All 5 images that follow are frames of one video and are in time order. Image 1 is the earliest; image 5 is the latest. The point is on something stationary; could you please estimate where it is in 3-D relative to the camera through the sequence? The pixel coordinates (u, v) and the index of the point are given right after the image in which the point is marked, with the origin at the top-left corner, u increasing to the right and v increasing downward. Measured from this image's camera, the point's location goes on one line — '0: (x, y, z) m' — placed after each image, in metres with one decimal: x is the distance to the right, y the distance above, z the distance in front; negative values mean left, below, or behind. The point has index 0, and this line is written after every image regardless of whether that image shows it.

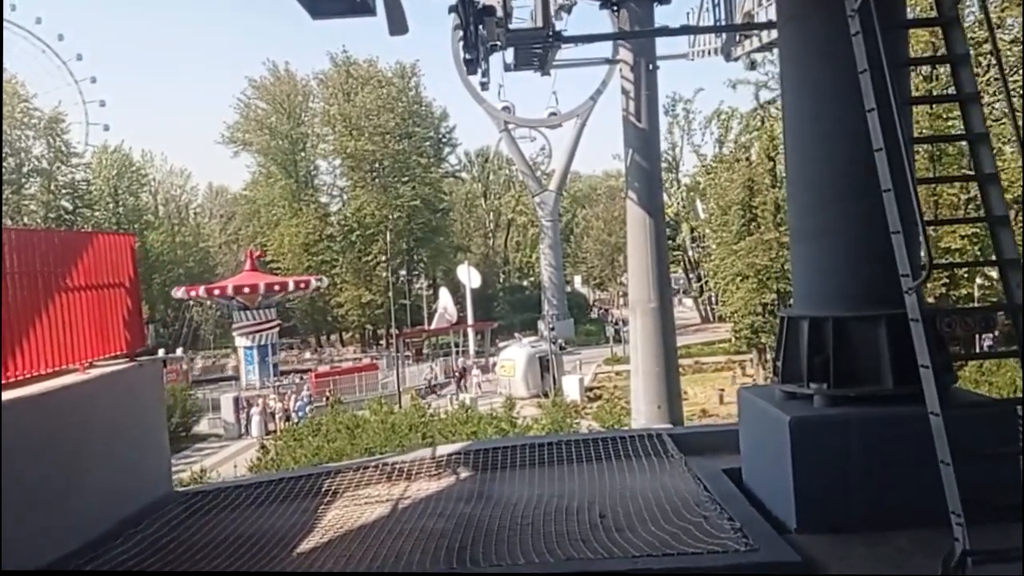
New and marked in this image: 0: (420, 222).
0: (-1.2, +0.9, +11.8) m
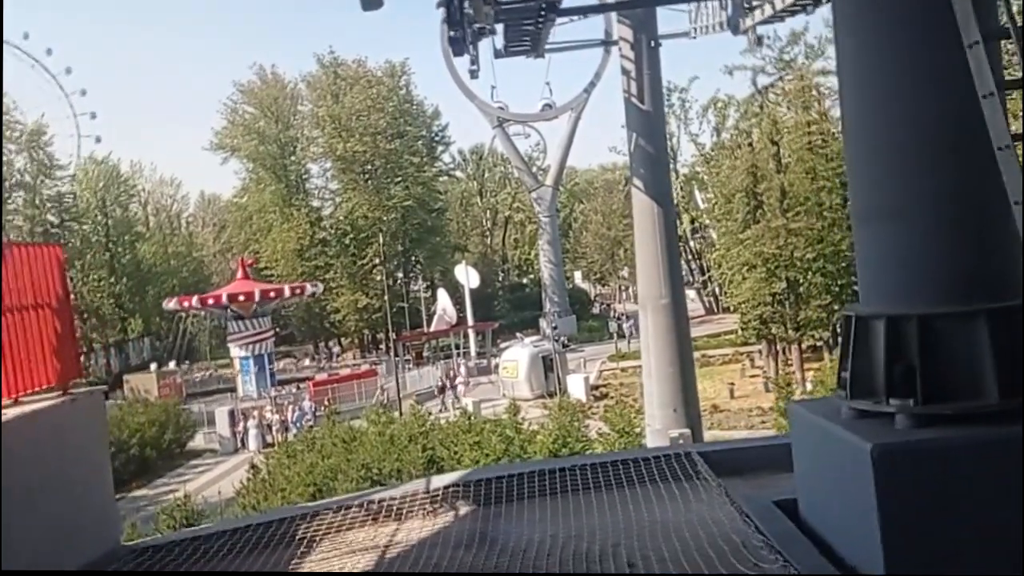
0: (-1.3, +0.9, +11.5) m
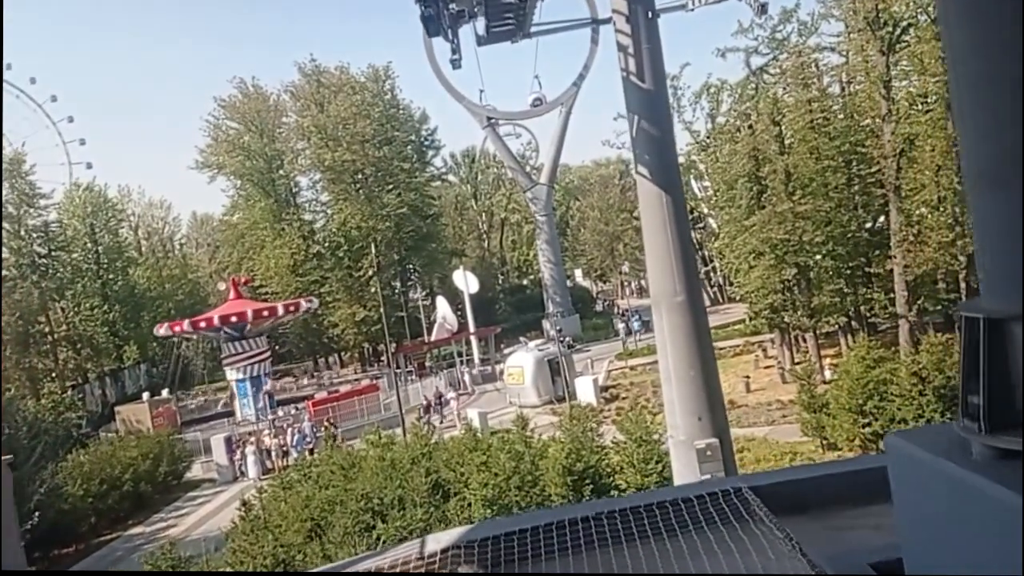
0: (-1.3, +0.7, +11.2) m
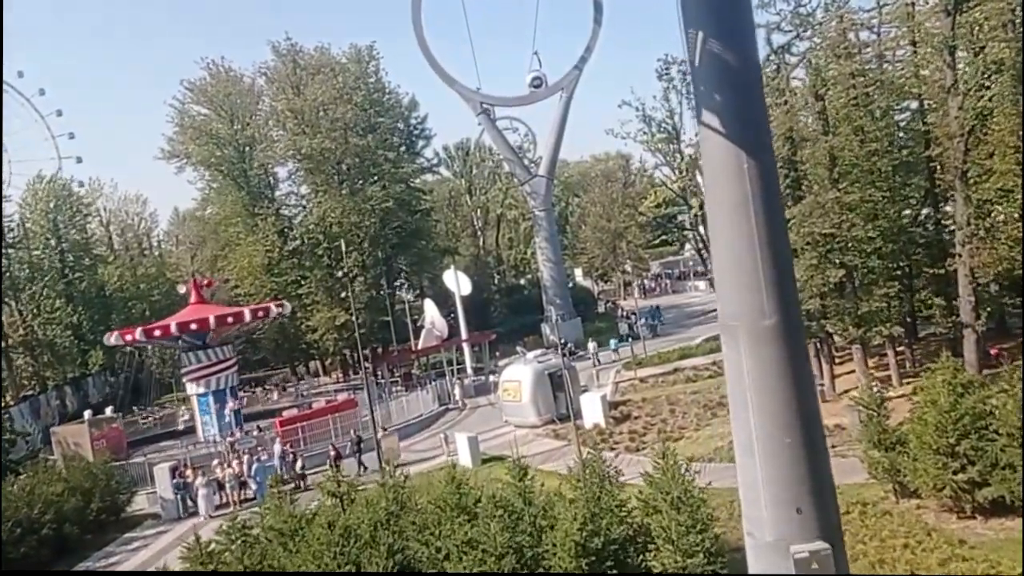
0: (-1.4, +0.7, +10.2) m
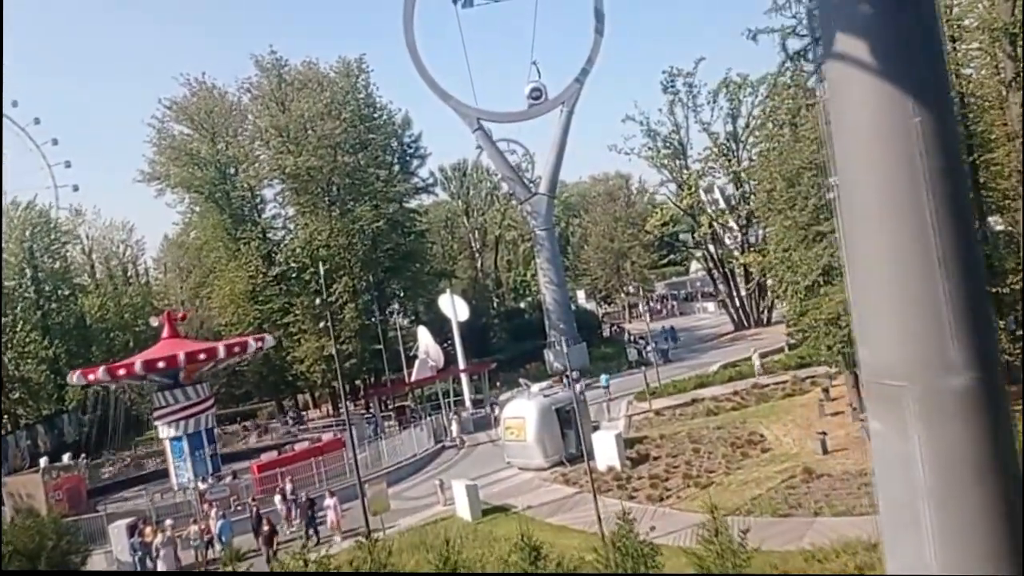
0: (-1.4, +0.4, +9.5) m
